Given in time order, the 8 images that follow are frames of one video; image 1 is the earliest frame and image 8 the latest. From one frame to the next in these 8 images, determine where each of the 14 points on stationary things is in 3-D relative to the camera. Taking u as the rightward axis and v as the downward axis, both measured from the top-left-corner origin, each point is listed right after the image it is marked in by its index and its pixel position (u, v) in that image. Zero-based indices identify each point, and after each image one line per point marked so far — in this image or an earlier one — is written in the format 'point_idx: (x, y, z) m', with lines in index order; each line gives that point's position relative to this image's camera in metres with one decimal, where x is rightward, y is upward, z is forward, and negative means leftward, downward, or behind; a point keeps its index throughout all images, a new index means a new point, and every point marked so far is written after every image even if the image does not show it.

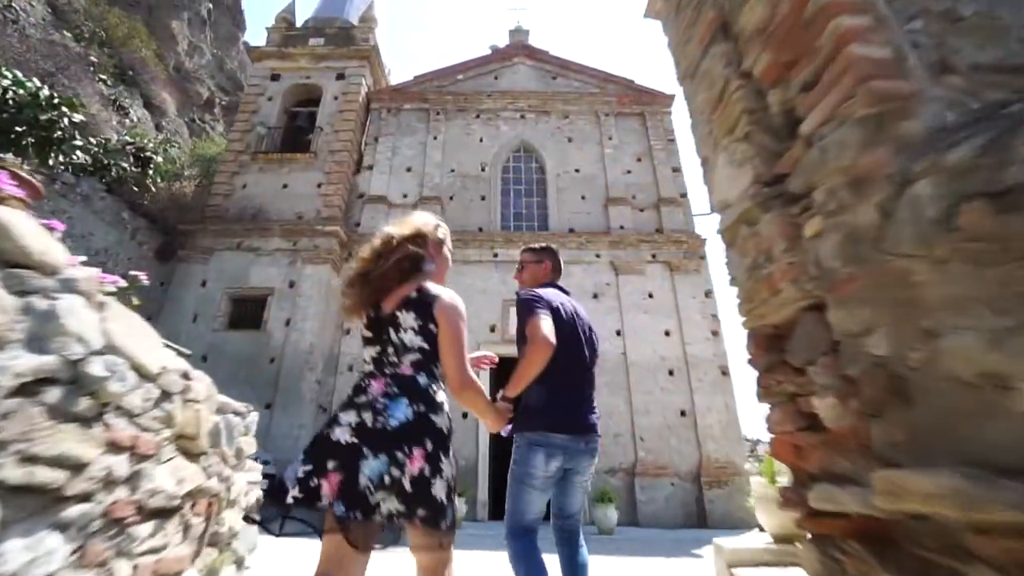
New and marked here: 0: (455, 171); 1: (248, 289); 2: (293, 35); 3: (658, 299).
0: (-1.6, +3.2, +13.6) m
1: (-6.0, 0.0, +11.1) m
2: (-7.0, +8.0, +15.4) m
3: (+3.4, -0.3, +11.5) m
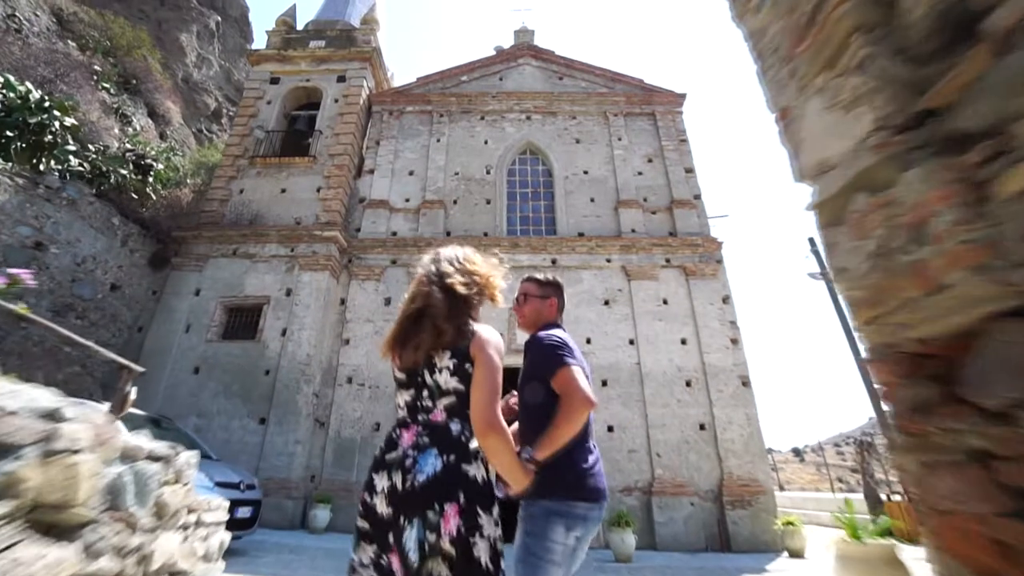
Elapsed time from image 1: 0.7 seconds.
0: (-1.4, +3.0, +13.1) m
1: (-5.9, -0.2, +10.6) m
2: (-6.8, +7.7, +15.1) m
3: (+3.6, -0.4, +10.9) m
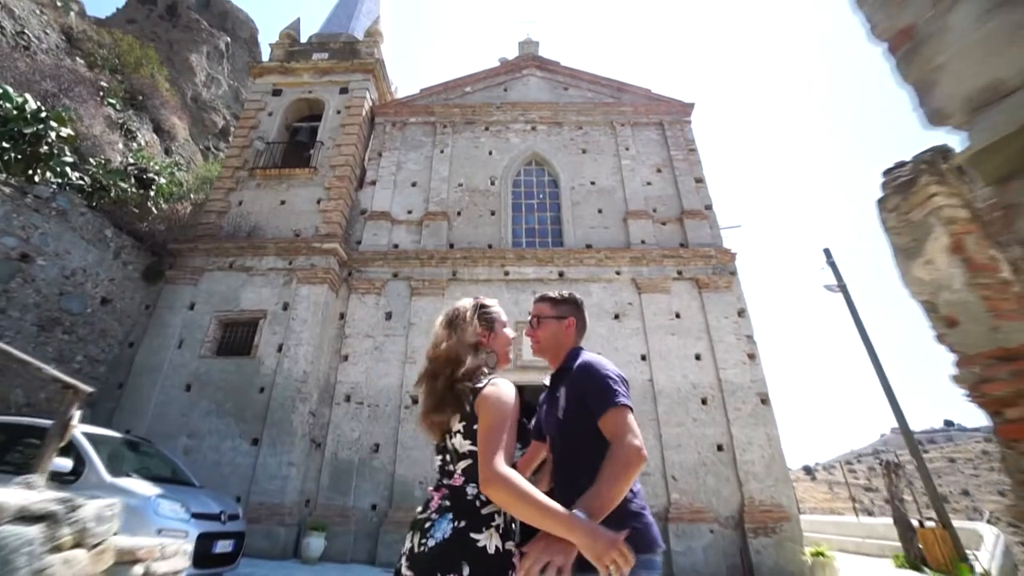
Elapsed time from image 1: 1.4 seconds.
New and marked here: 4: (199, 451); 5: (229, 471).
0: (-1.3, +2.7, +12.8) m
1: (-5.8, -0.5, +10.3) m
2: (-6.7, +7.3, +15.0) m
3: (+3.7, -0.7, +10.5) m
4: (-5.7, -3.0, +8.9) m
5: (-5.1, -3.3, +8.7) m
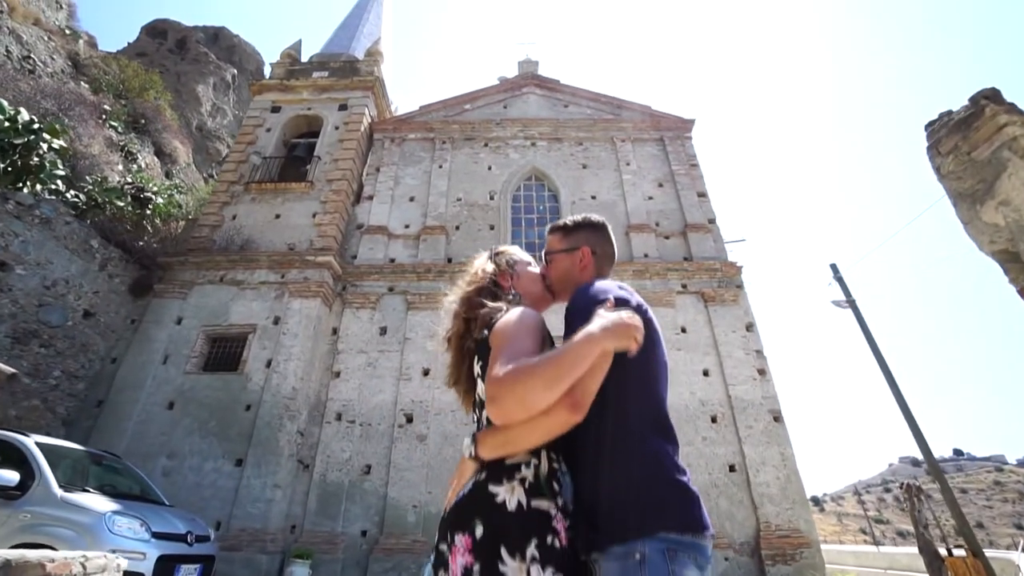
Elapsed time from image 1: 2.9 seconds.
0: (-1.3, +2.3, +12.6) m
1: (-5.8, -0.8, +9.9) m
2: (-6.7, +6.7, +15.0) m
3: (+3.7, -0.9, +10.1) m
4: (-5.7, -3.2, +8.3) m
5: (-5.1, -3.5, +8.2) m
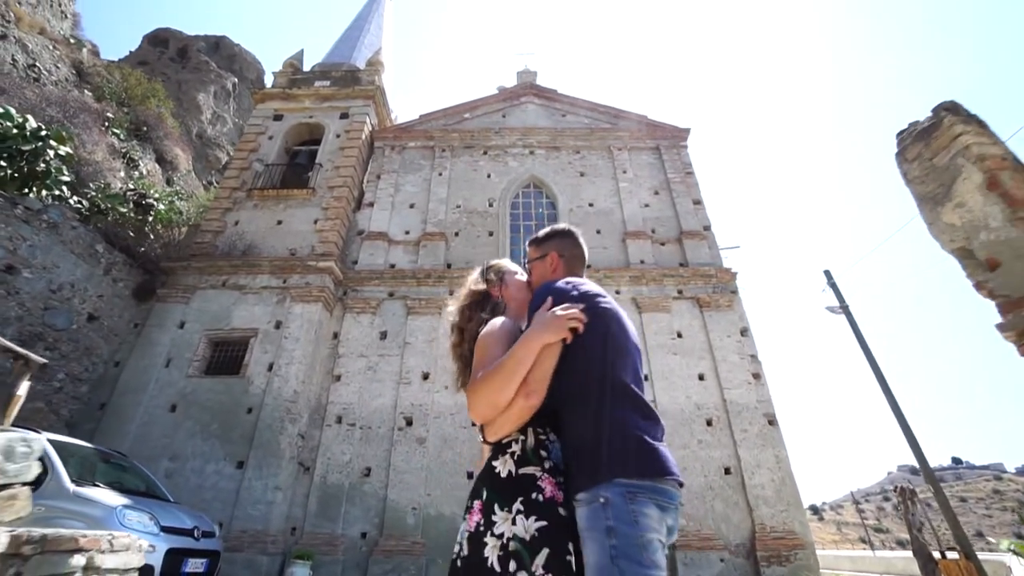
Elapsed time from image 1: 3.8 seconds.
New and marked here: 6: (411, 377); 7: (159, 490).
0: (-1.3, +2.1, +12.8) m
1: (-5.8, -0.9, +10.0) m
2: (-6.7, +6.6, +15.3) m
3: (+3.7, -1.1, +10.2) m
4: (-5.7, -3.2, +8.4) m
5: (-5.1, -3.5, +8.3) m
6: (-2.0, -1.8, +9.7) m
7: (-3.9, -2.2, +5.4) m
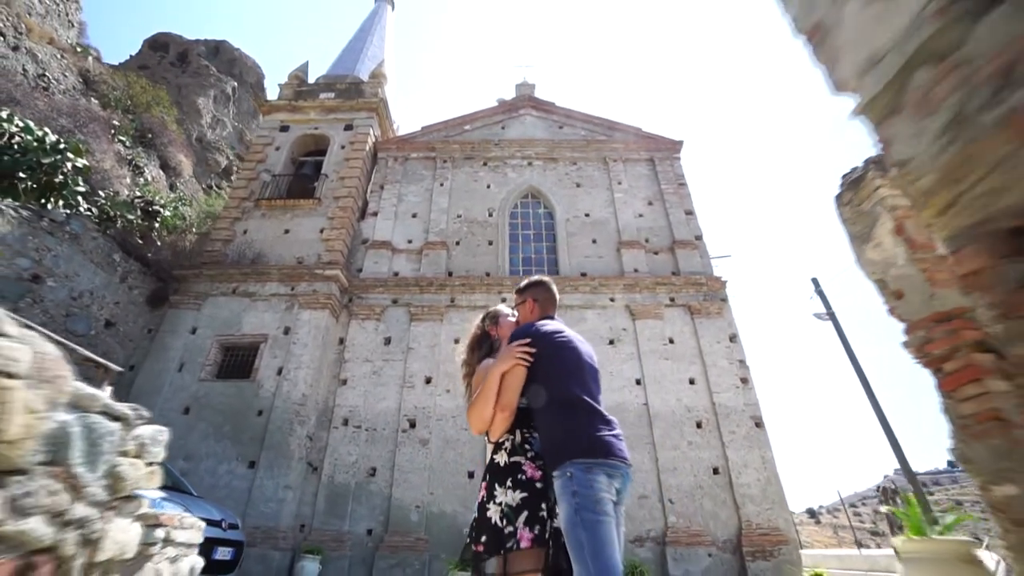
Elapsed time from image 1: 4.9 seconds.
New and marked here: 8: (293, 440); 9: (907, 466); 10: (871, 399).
0: (-1.4, +1.9, +13.2) m
1: (-5.8, -1.0, +10.4) m
2: (-6.7, +6.4, +15.7) m
3: (+3.7, -1.2, +10.7) m
4: (-5.8, -3.4, +8.8) m
5: (-5.1, -3.7, +8.7) m
6: (-2.0, -2.0, +10.2) m
7: (-3.9, -2.4, +5.8) m
8: (-4.1, -2.8, +9.2) m
9: (+9.1, -4.1, +11.2) m
10: (+9.1, -2.8, +12.3) m
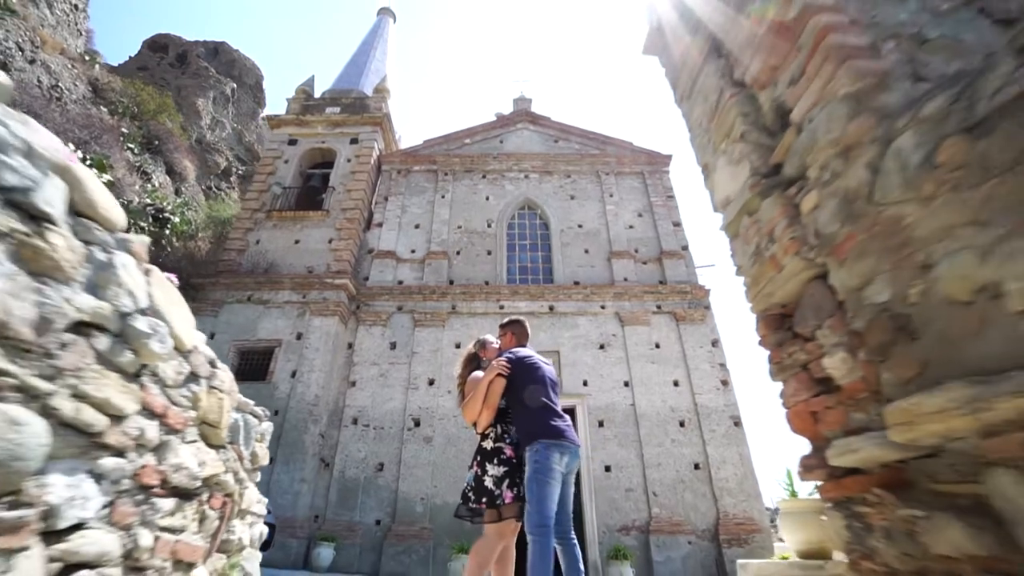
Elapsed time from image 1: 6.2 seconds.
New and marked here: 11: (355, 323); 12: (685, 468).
0: (-1.4, +1.7, +14.0) m
1: (-5.9, -1.2, +11.2) m
2: (-6.8, +6.2, +16.5) m
3: (+3.6, -1.4, +11.5) m
4: (-5.8, -3.6, +9.6) m
5: (-5.2, -3.9, +9.4) m
6: (-2.1, -2.1, +10.9) m
7: (-3.9, -2.6, +6.5) m
8: (-4.2, -3.0, +9.9) m
9: (+9.0, -4.3, +12.0) m
10: (+9.0, -3.0, +13.2) m
11: (-3.8, -0.9, +12.0) m
12: (+3.5, -3.7, +10.0) m
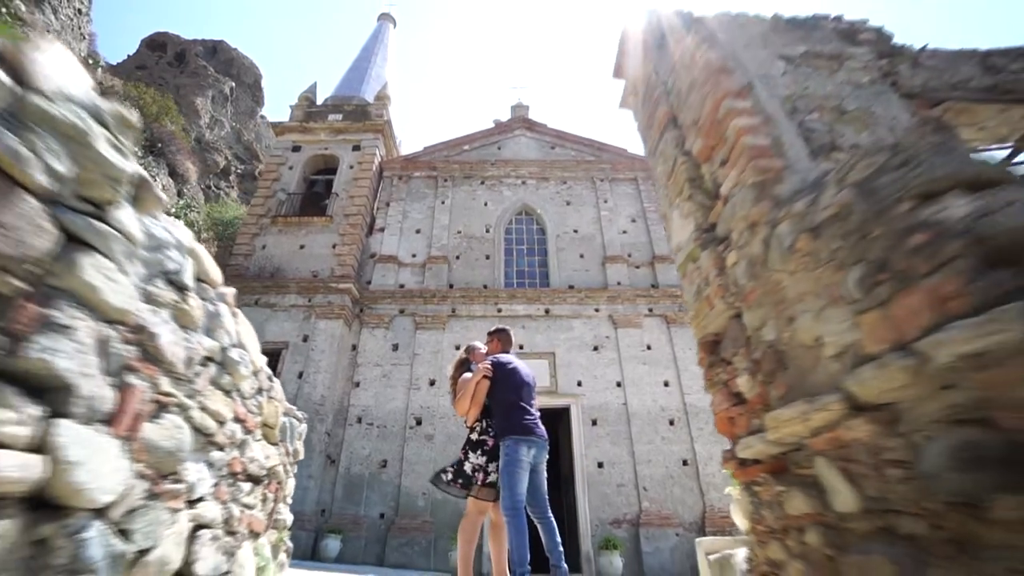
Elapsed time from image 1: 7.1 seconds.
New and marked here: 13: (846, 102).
0: (-1.5, +1.6, +14.5) m
1: (-6.0, -1.3, +11.6) m
2: (-6.9, +6.1, +16.9) m
3: (+3.5, -1.5, +12.0) m
4: (-5.9, -3.7, +10.0) m
5: (-5.2, -4.0, +9.9) m
6: (-2.2, -2.3, +11.4) m
7: (-4.0, -2.7, +7.0) m
8: (-4.2, -3.1, +10.4) m
9: (+9.0, -4.4, +12.6) m
10: (+9.0, -3.1, +13.7) m
11: (-3.9, -1.0, +12.4) m
12: (+3.5, -3.8, +10.5) m
13: (+1.8, +1.0, +2.6) m
